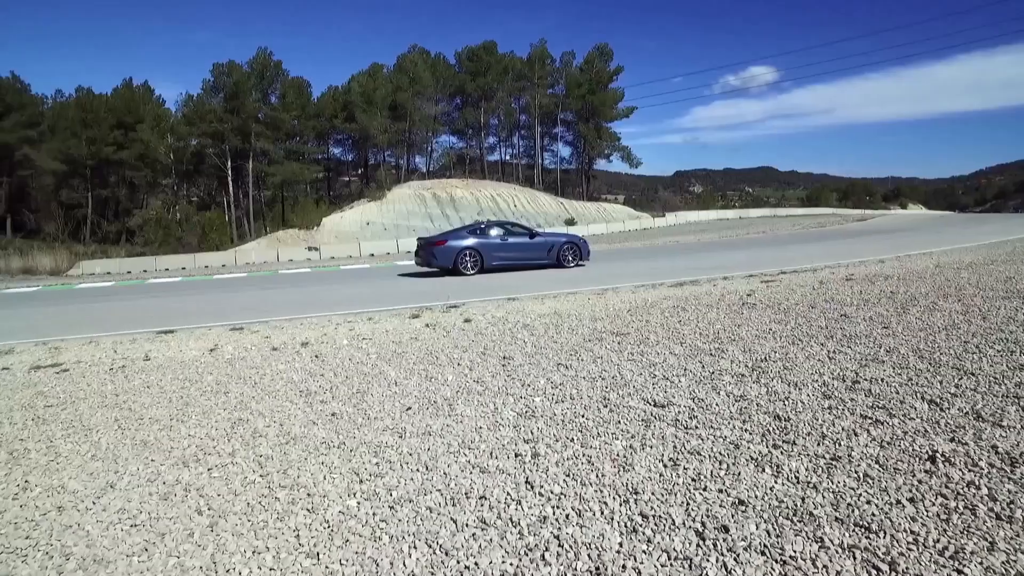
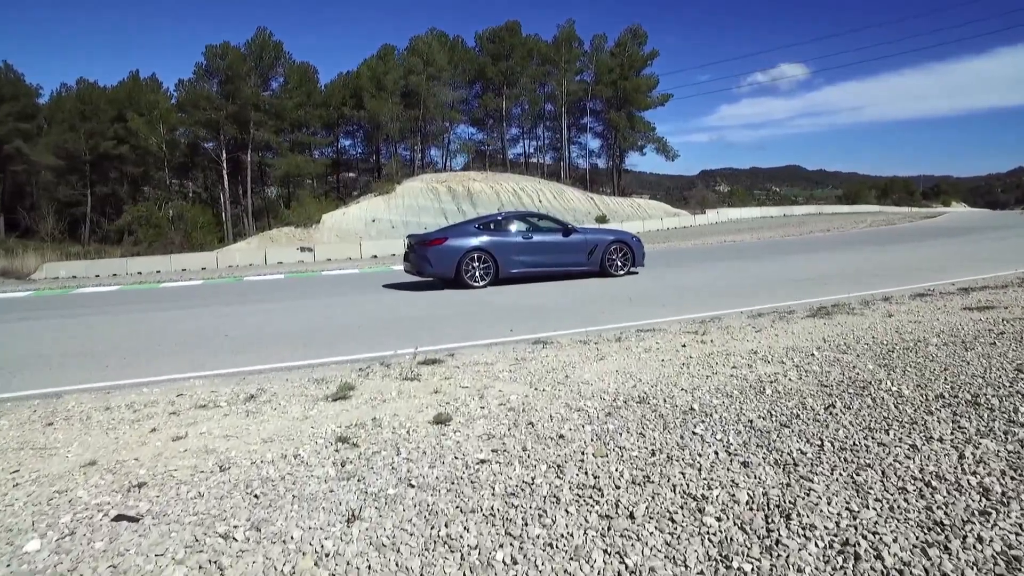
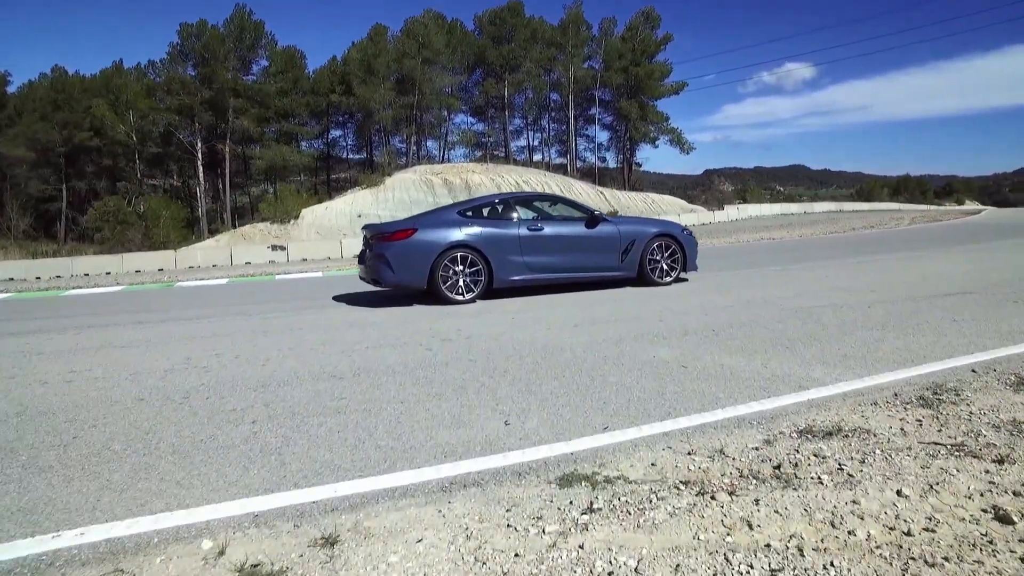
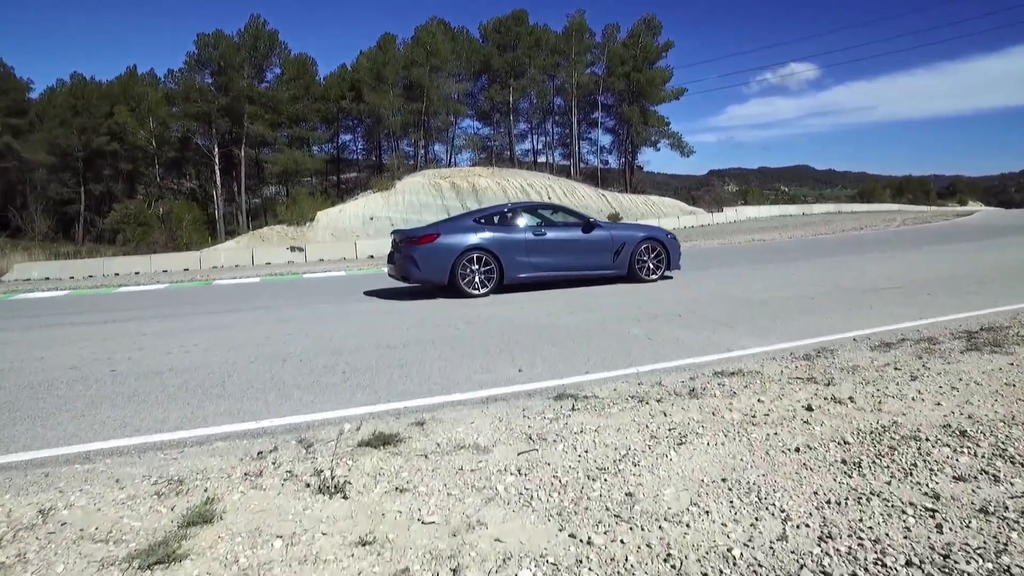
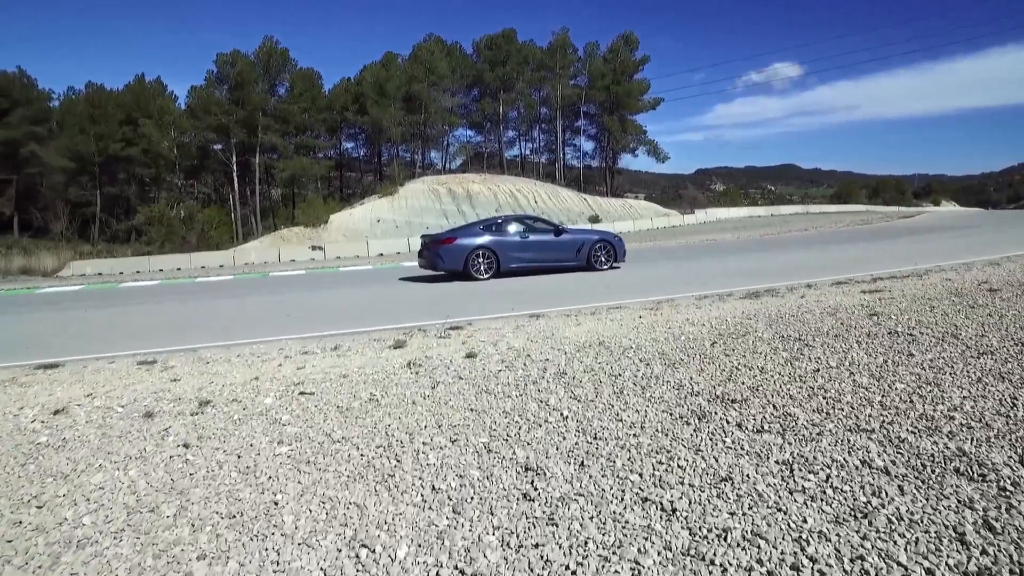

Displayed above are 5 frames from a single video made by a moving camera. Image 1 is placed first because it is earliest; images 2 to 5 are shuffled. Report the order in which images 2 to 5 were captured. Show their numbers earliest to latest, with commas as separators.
5, 2, 4, 3
